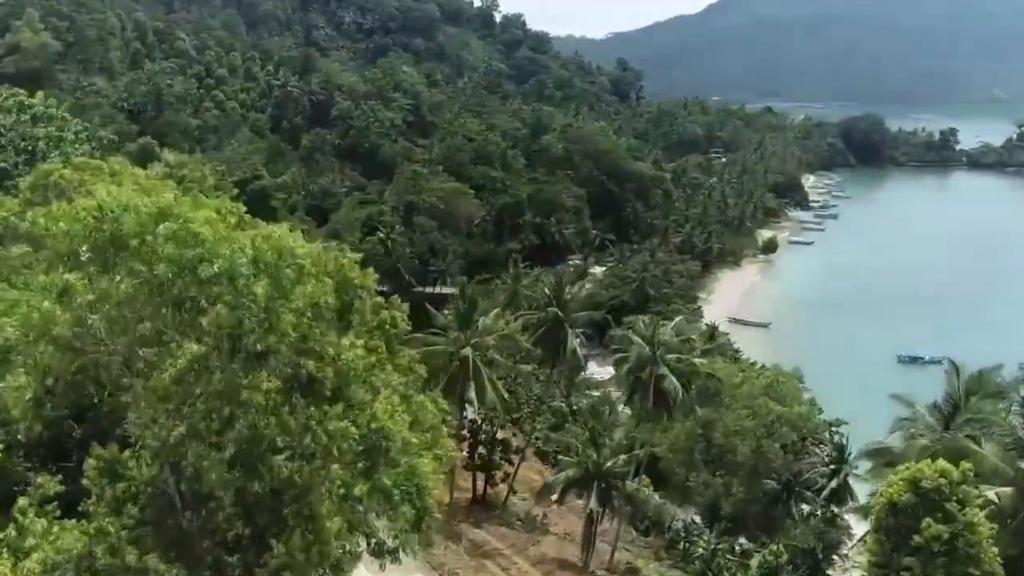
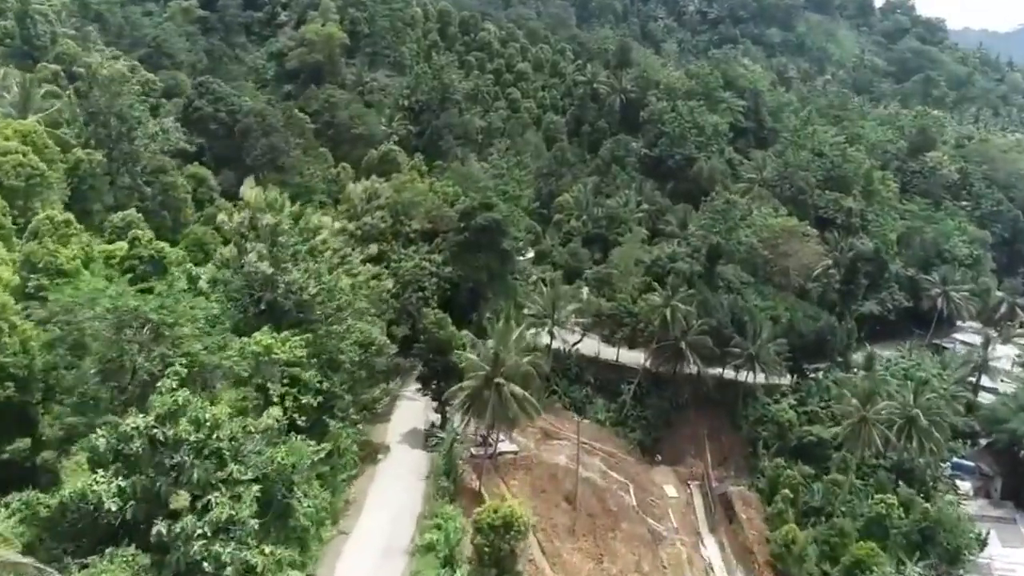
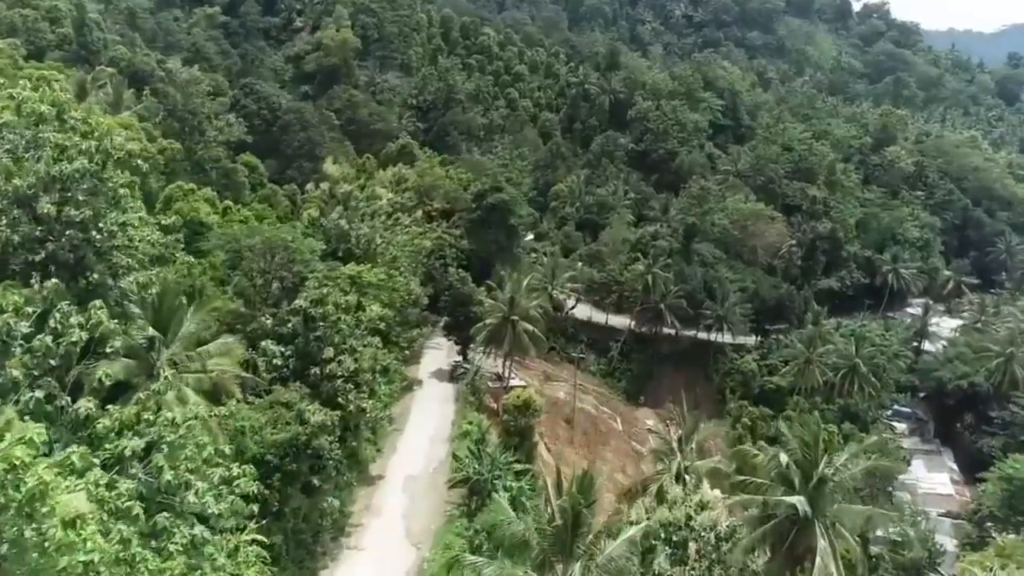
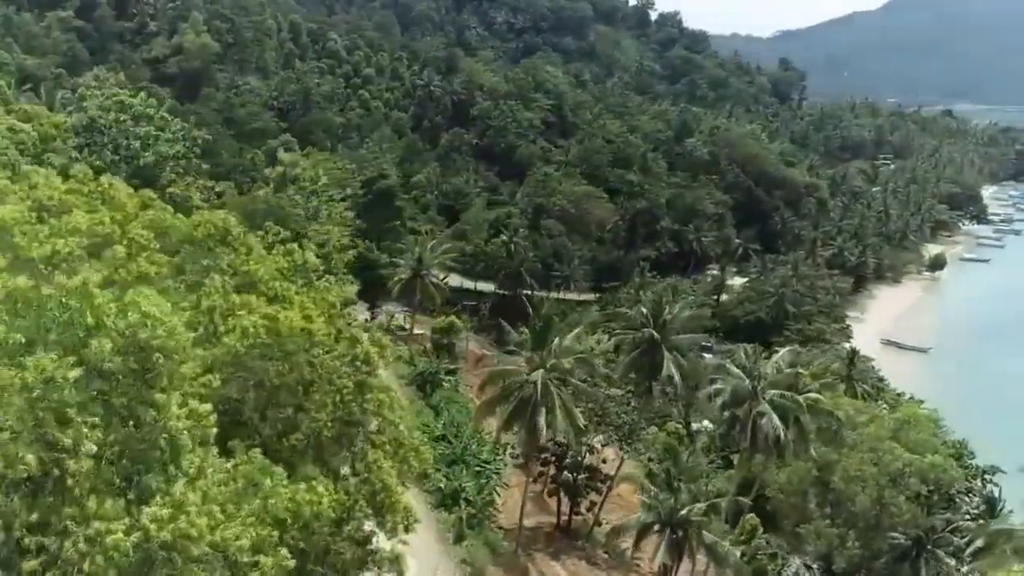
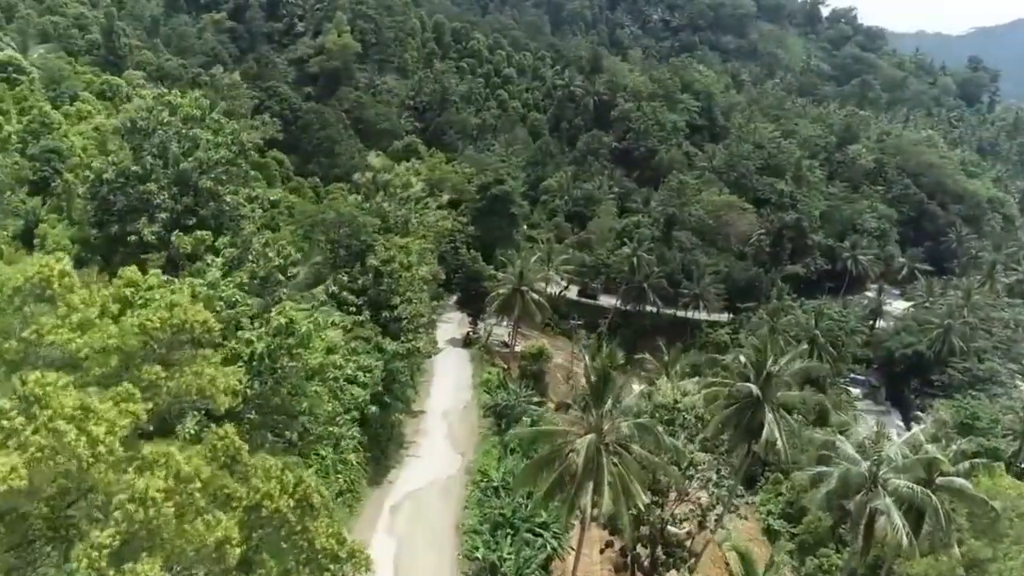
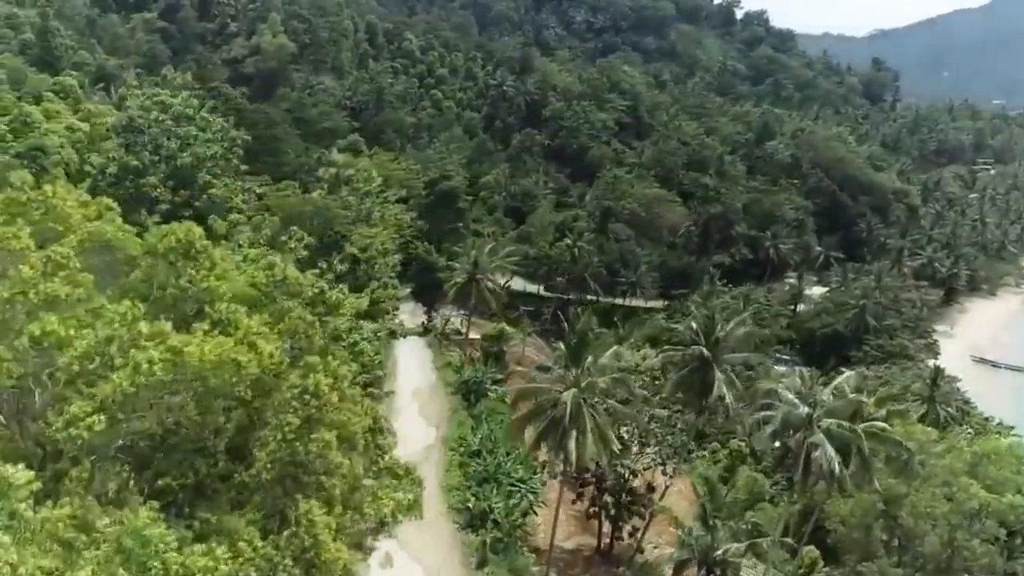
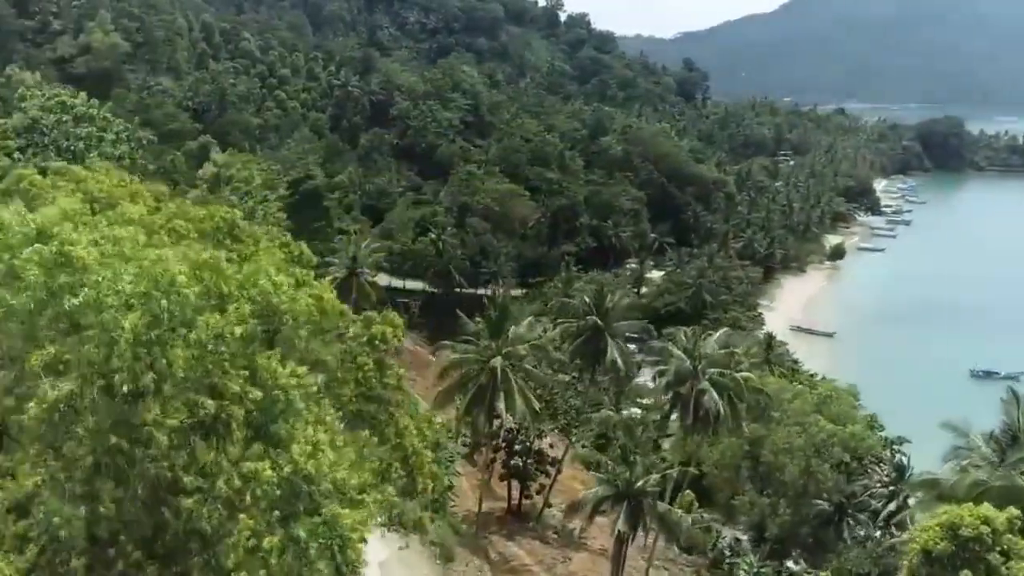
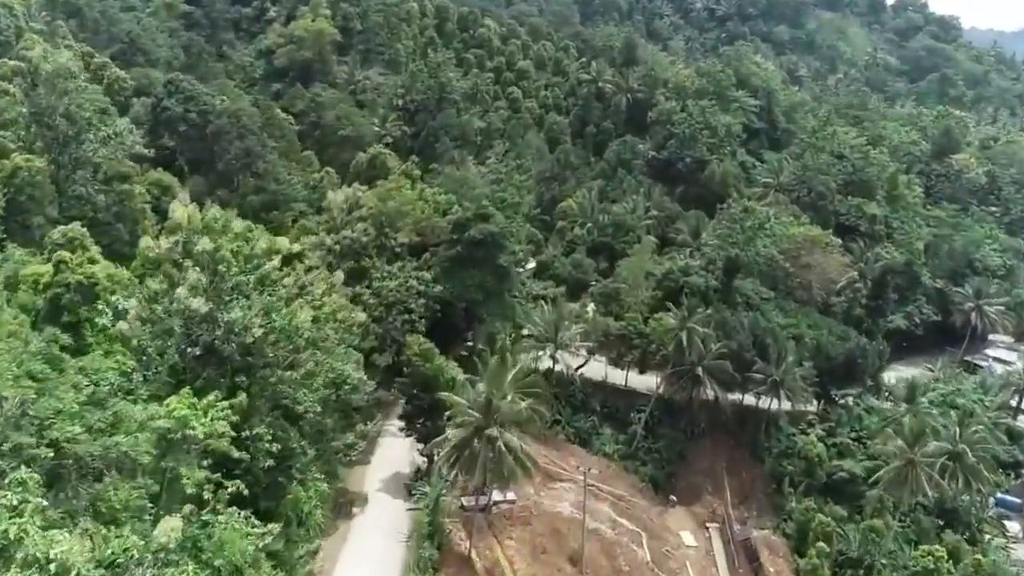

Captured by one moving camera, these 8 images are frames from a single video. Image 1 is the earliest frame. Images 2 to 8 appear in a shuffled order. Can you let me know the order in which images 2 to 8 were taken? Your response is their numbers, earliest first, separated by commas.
7, 4, 6, 5, 3, 2, 8
